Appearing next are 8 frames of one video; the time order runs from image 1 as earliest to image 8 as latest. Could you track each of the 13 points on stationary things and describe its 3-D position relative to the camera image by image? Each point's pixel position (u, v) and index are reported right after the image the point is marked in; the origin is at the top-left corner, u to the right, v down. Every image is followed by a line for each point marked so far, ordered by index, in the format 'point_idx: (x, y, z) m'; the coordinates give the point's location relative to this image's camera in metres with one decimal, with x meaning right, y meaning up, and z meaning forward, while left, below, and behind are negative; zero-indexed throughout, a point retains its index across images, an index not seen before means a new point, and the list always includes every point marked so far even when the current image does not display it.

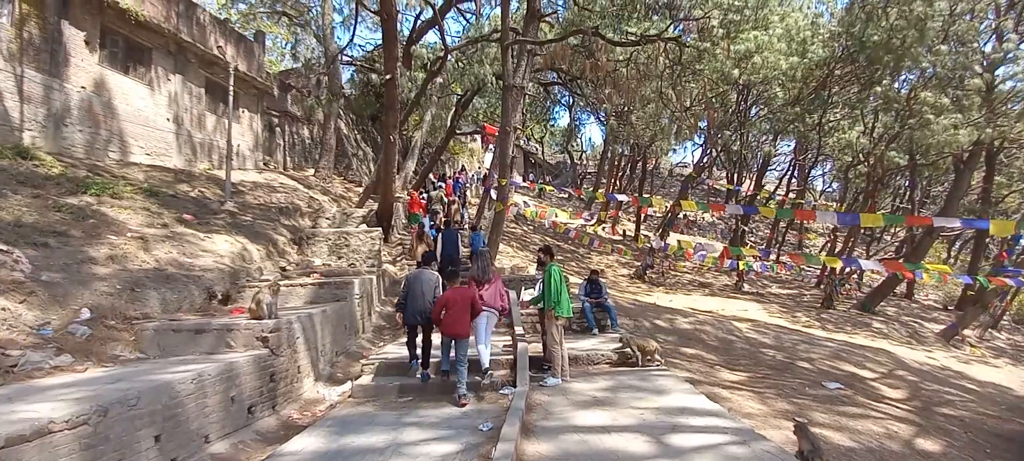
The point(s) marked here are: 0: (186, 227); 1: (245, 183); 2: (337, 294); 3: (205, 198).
0: (-6.6, +0.1, +10.1) m
1: (-9.1, +1.6, +17.0) m
2: (-3.0, -1.1, +8.5) m
3: (-8.1, +0.8, +13.1) m
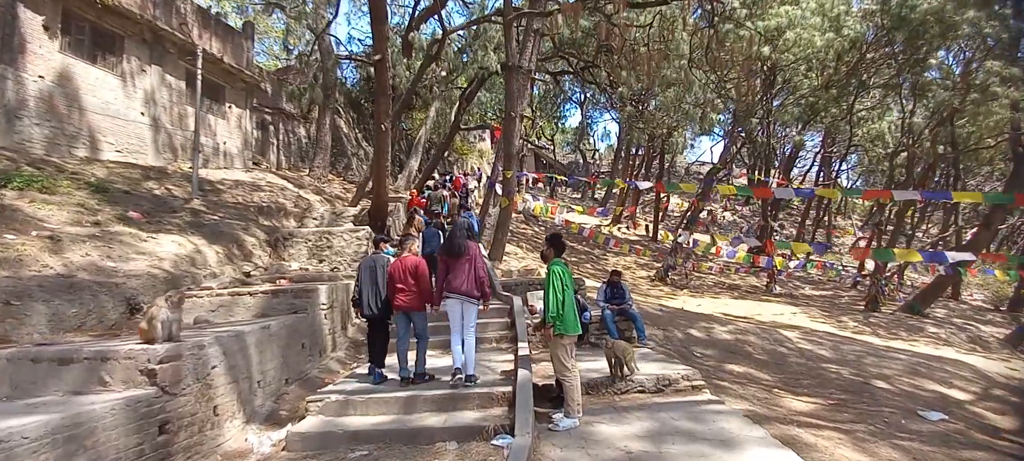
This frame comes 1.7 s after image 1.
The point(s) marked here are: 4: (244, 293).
0: (-6.6, +0.1, +8.5) m
1: (-8.9, +1.5, +15.5) m
2: (-3.0, -1.0, +6.8) m
3: (-8.0, +0.8, +11.6) m
4: (-3.7, -0.9, +6.8) m
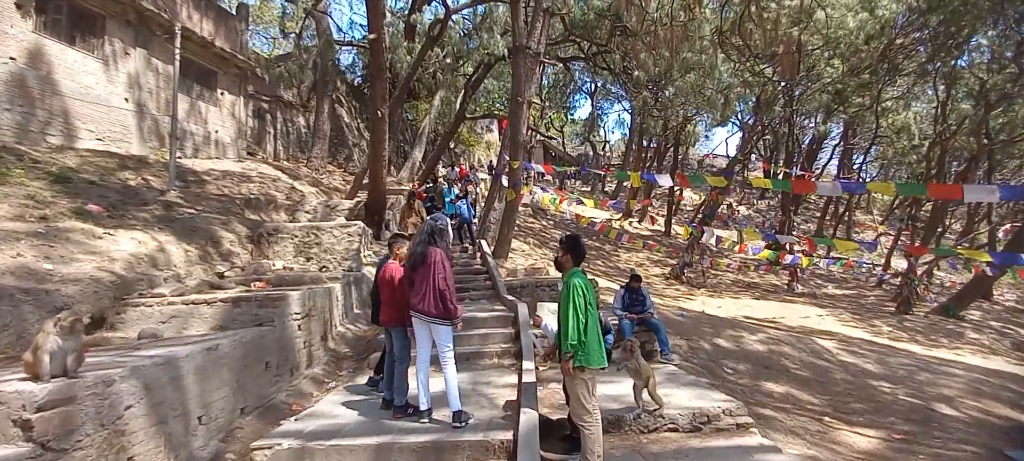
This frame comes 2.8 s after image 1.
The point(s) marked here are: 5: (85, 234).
0: (-6.5, +0.1, +7.5) m
1: (-8.7, +1.7, +14.5) m
2: (-2.9, -1.0, +5.8) m
3: (-7.8, +0.9, +10.6) m
4: (-3.6, -0.8, +5.8) m
5: (-6.0, -0.1, +7.0) m
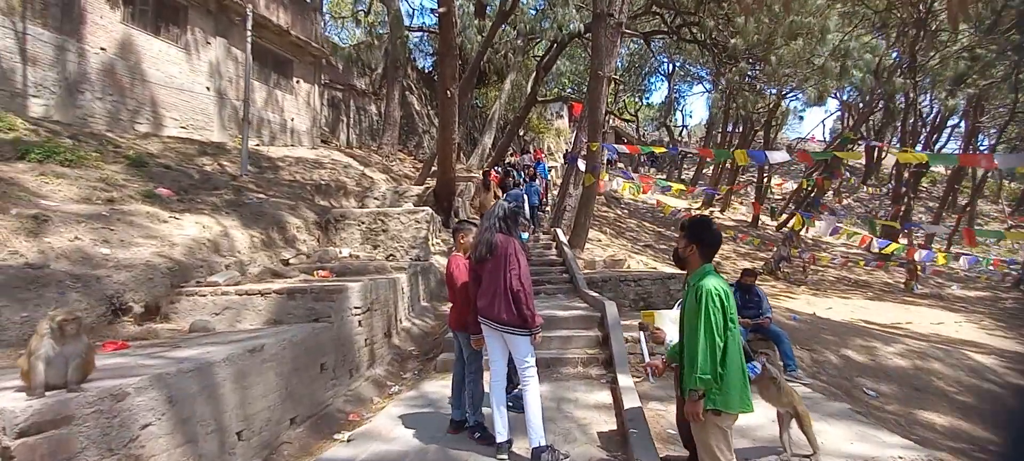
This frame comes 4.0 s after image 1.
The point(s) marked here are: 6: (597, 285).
0: (-5.3, +0.4, +7.3) m
1: (-6.6, +2.1, +14.5) m
2: (-2.0, -0.8, +5.1) m
3: (-6.2, +1.2, +10.5) m
4: (-2.7, -0.7, +5.2) m
5: (-4.9, +0.2, +6.8) m
6: (+1.6, -1.0, +9.2) m
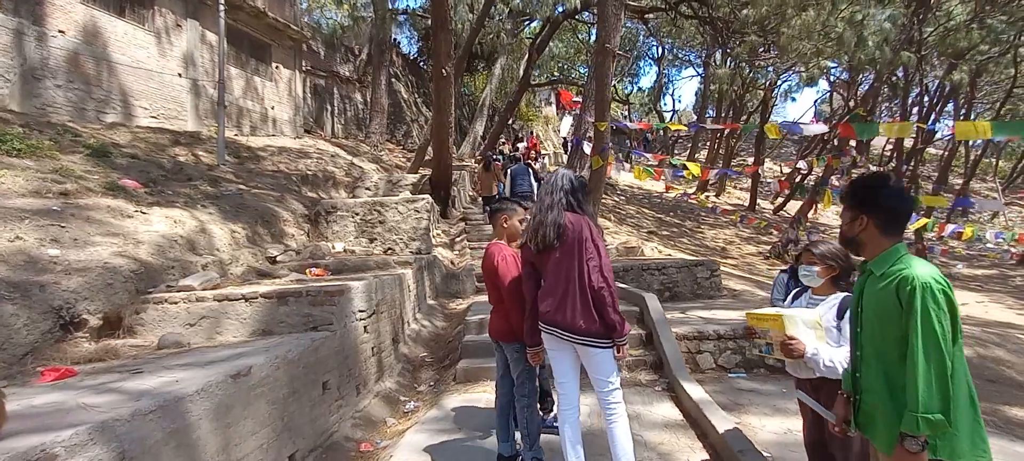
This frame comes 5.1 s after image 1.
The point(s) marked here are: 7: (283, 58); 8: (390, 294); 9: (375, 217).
0: (-5.1, +0.4, +6.3) m
1: (-6.5, +2.2, +13.4) m
2: (-1.7, -0.8, +4.2) m
3: (-6.1, +1.3, +9.5) m
4: (-2.4, -0.6, +4.3) m
5: (-4.6, +0.2, +5.8) m
6: (+1.8, -0.8, +8.4) m
7: (-8.3, +6.2, +18.0) m
8: (-1.3, -0.7, +5.4) m
9: (-2.4, +0.2, +8.6) m
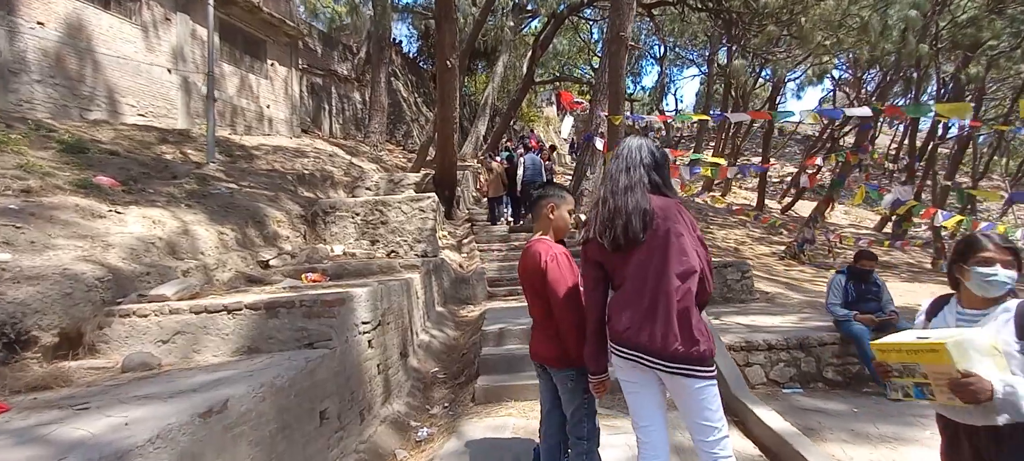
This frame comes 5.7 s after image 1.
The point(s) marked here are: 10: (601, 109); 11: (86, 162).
0: (-4.9, +0.4, +5.6) m
1: (-6.4, +2.2, +12.7) m
2: (-1.5, -0.7, +3.6) m
3: (-5.9, +1.2, +8.8) m
4: (-2.1, -0.6, +3.6) m
5: (-4.4, +0.2, +5.1) m
6: (+2.0, -0.7, +7.7) m
7: (-8.1, +6.1, +17.4) m
8: (-1.1, -0.7, +4.8) m
9: (-2.2, +0.2, +8.0) m
10: (+2.1, +2.8, +11.4) m
11: (-5.9, +1.0, +6.9) m
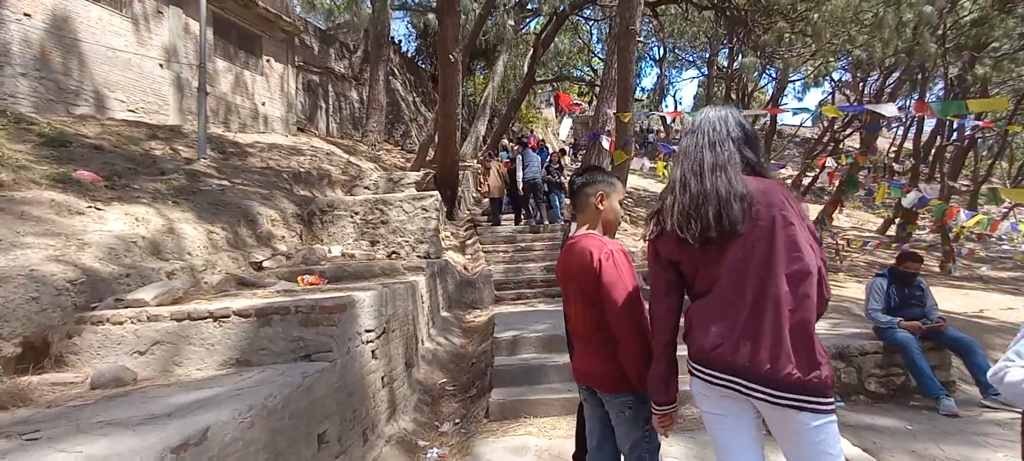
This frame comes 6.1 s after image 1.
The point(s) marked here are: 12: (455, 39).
0: (-4.7, +0.4, +5.2) m
1: (-6.3, +2.1, +12.3) m
2: (-1.3, -0.7, +3.1) m
3: (-5.8, +1.2, +8.4) m
4: (-2.0, -0.6, +3.2) m
5: (-4.3, +0.2, +4.7) m
6: (+2.1, -0.7, +7.4) m
7: (-8.1, +6.1, +16.9) m
8: (-1.0, -0.7, +4.3) m
9: (-2.0, +0.2, +7.5) m
10: (+2.2, +2.8, +11.0) m
11: (-5.8, +1.0, +6.4) m
12: (-1.2, +4.0, +10.4) m
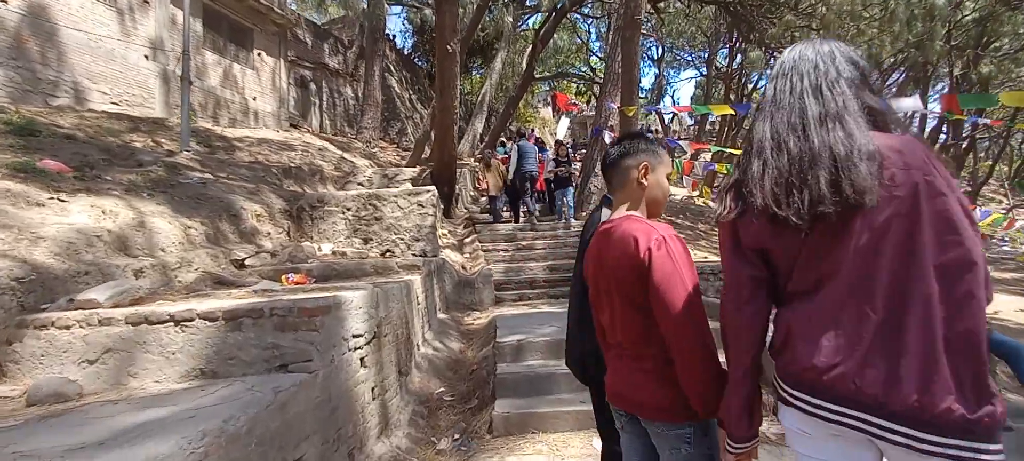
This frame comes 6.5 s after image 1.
0: (-4.7, +0.5, +4.7) m
1: (-6.3, +2.2, +11.8) m
2: (-1.3, -0.7, +2.7) m
3: (-5.8, +1.3, +7.9) m
4: (-1.9, -0.5, +2.8) m
5: (-4.2, +0.3, +4.2) m
6: (+2.2, -0.7, +6.9) m
7: (-8.1, +6.1, +16.4) m
8: (-0.9, -0.6, +3.9) m
9: (-2.0, +0.3, +7.1) m
10: (+2.2, +2.8, +10.6) m
11: (-5.7, +1.0, +6.0) m
12: (-1.2, +4.0, +10.0) m
